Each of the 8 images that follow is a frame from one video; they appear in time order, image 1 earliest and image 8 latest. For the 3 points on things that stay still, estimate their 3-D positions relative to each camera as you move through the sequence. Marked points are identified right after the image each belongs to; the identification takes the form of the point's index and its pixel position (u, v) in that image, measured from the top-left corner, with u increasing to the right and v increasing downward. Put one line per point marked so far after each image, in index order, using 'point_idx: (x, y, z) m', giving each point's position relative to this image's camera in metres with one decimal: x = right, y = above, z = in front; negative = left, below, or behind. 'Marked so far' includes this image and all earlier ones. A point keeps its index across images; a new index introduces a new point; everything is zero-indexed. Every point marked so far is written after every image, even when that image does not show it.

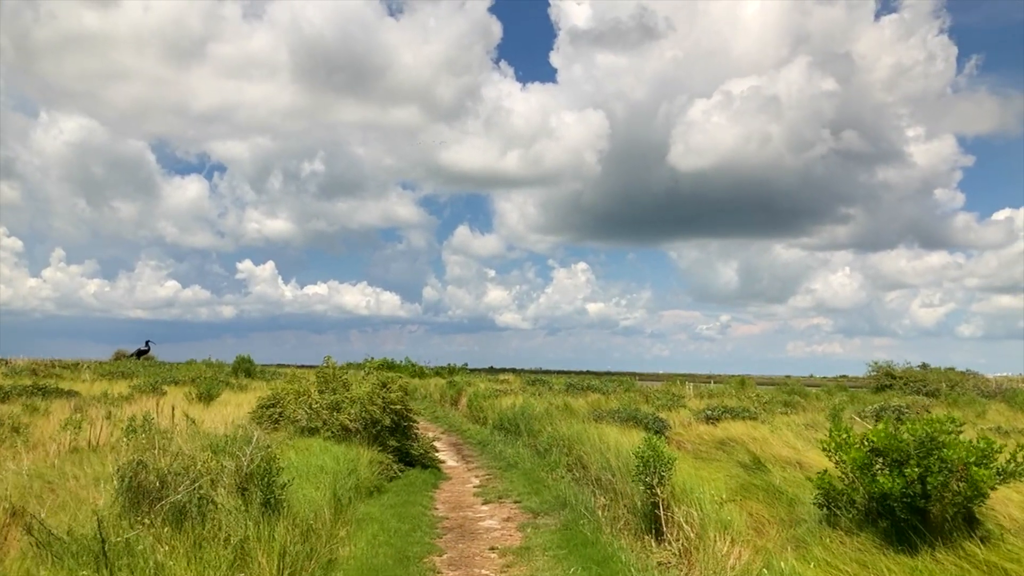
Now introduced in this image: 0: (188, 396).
0: (-7.5, -2.5, +19.9) m
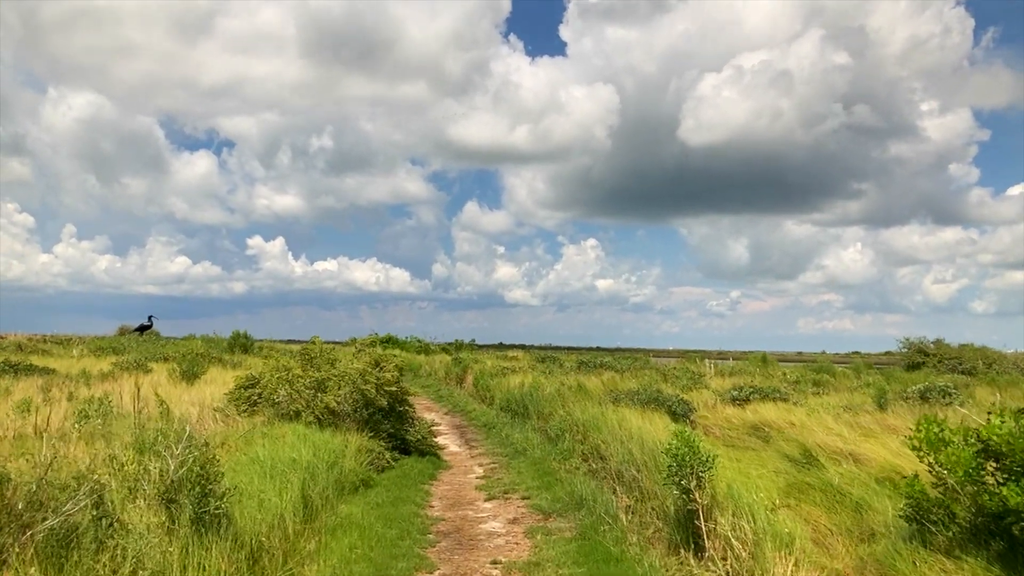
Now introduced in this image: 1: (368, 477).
0: (-7.3, -1.8, +18.5) m
1: (-1.7, -2.2, +9.9) m
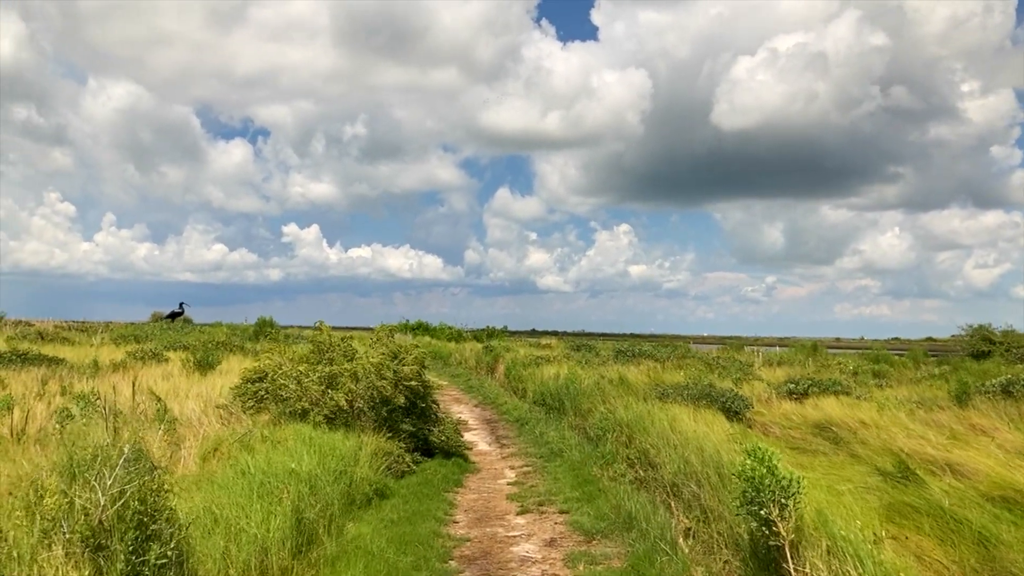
0: (-6.6, -1.5, +17.5) m
1: (-1.3, -2.0, +8.7) m
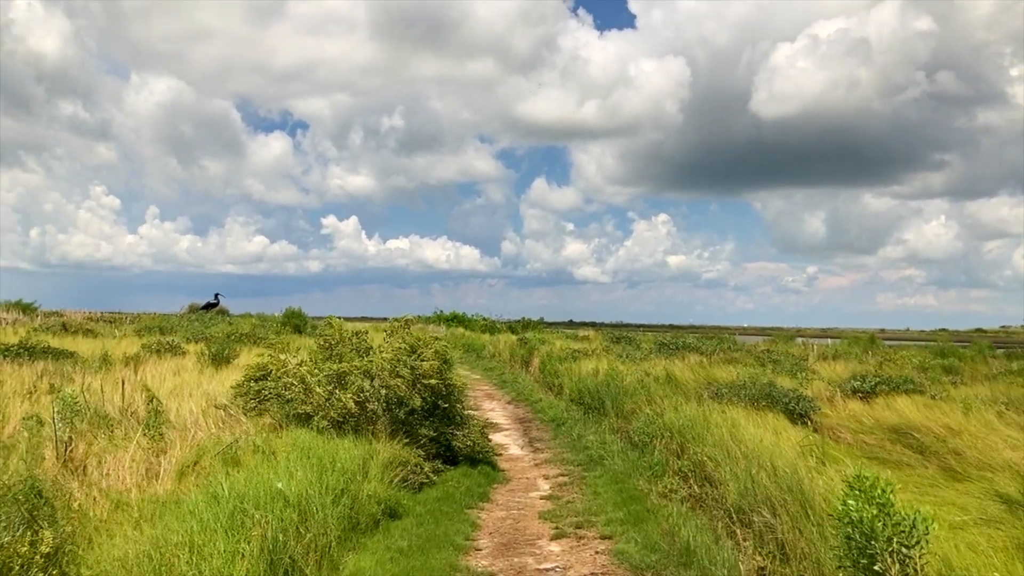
0: (-6.0, -1.3, +16.5) m
1: (-1.0, -1.9, +7.5) m
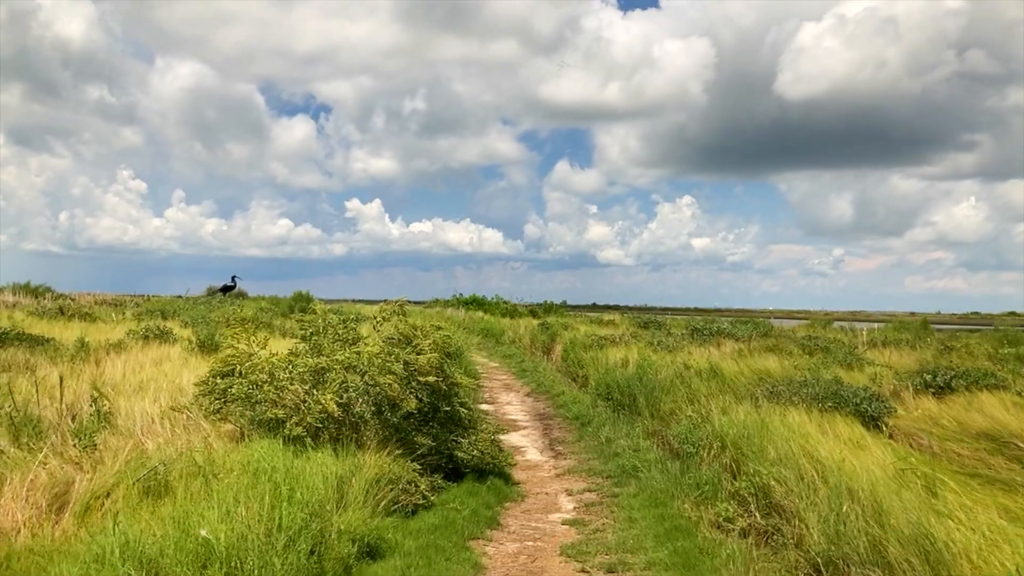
0: (-5.6, -1.0, +15.0) m
1: (-0.9, -1.7, +5.9) m
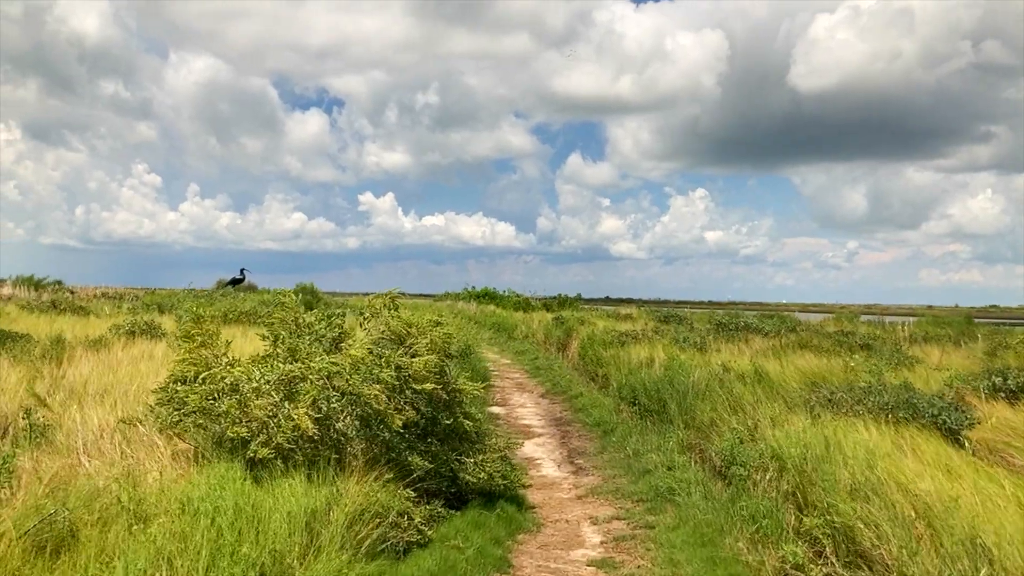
0: (-5.4, -0.9, +13.8) m
1: (-0.8, -1.6, +4.6) m
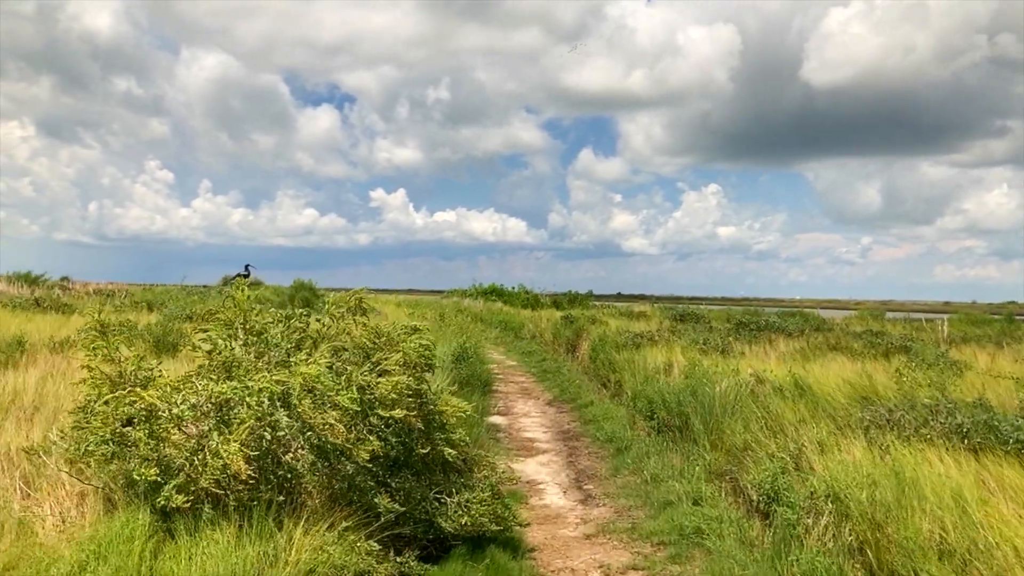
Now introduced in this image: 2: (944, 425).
0: (-5.4, -0.8, +12.6) m
1: (-0.9, -1.6, +3.4) m
2: (+3.1, -1.0, +6.3) m
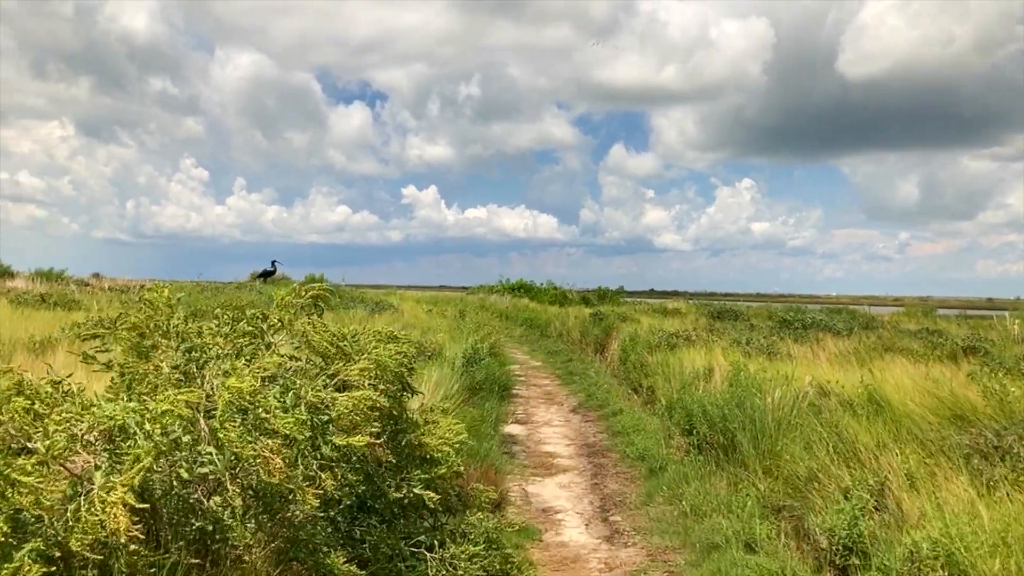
0: (-5.1, -0.7, +11.5) m
1: (-1.0, -1.6, +2.1) m
2: (+3.2, -0.9, +4.9) m
